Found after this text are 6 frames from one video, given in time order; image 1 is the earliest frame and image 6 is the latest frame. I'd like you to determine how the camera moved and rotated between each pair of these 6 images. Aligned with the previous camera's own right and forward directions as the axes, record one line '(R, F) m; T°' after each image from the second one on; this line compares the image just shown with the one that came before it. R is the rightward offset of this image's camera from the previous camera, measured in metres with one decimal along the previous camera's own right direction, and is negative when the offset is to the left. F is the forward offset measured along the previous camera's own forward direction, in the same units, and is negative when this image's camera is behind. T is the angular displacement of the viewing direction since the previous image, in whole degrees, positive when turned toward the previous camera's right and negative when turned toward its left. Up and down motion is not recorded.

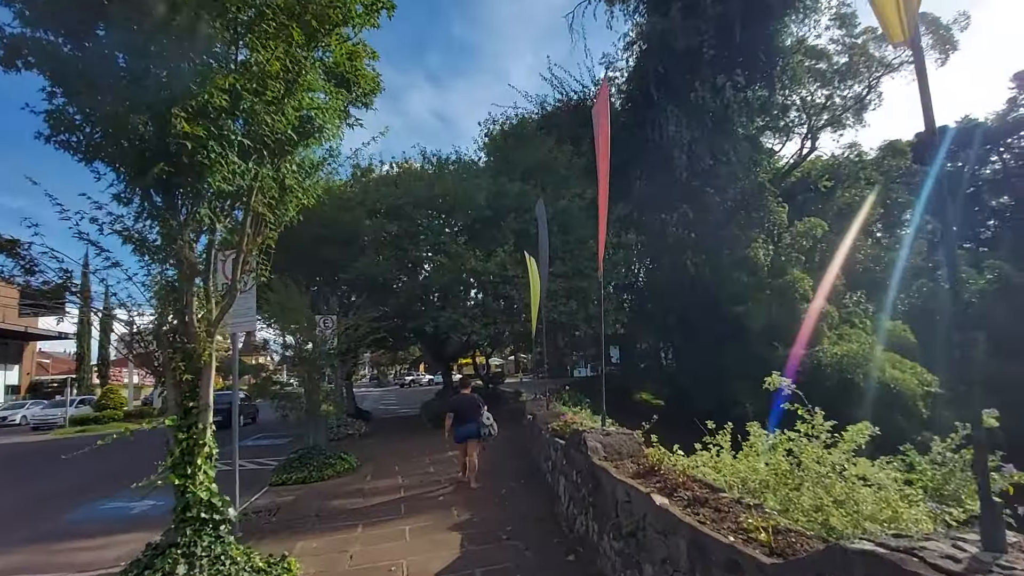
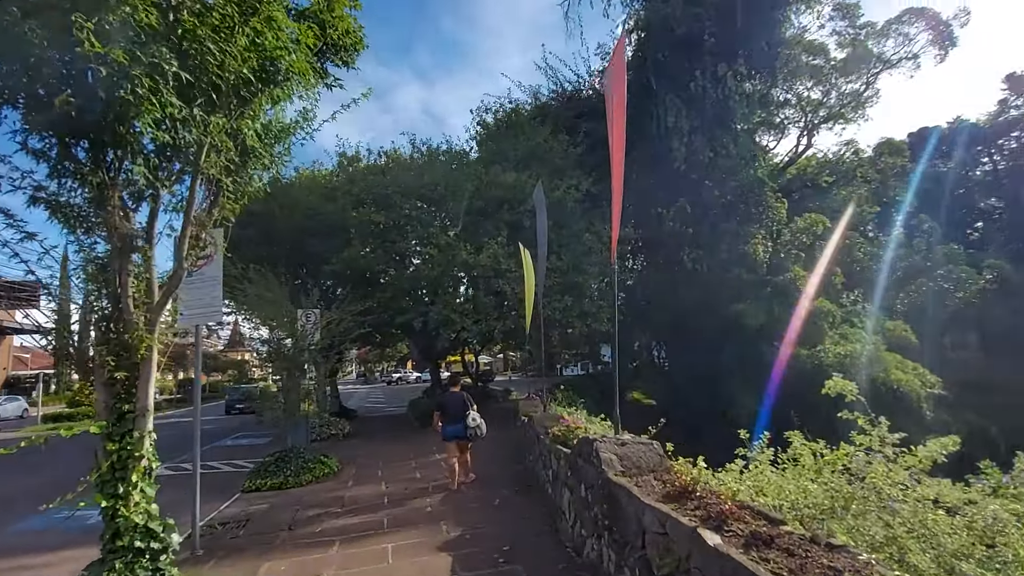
(-0.1, +0.7) m; +1°
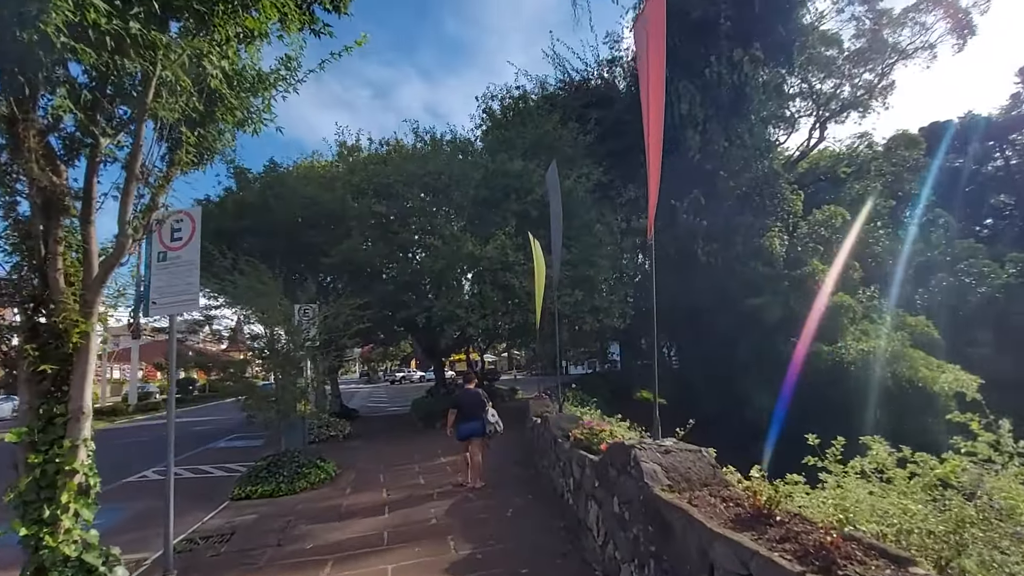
(-0.1, +0.7) m; 0°
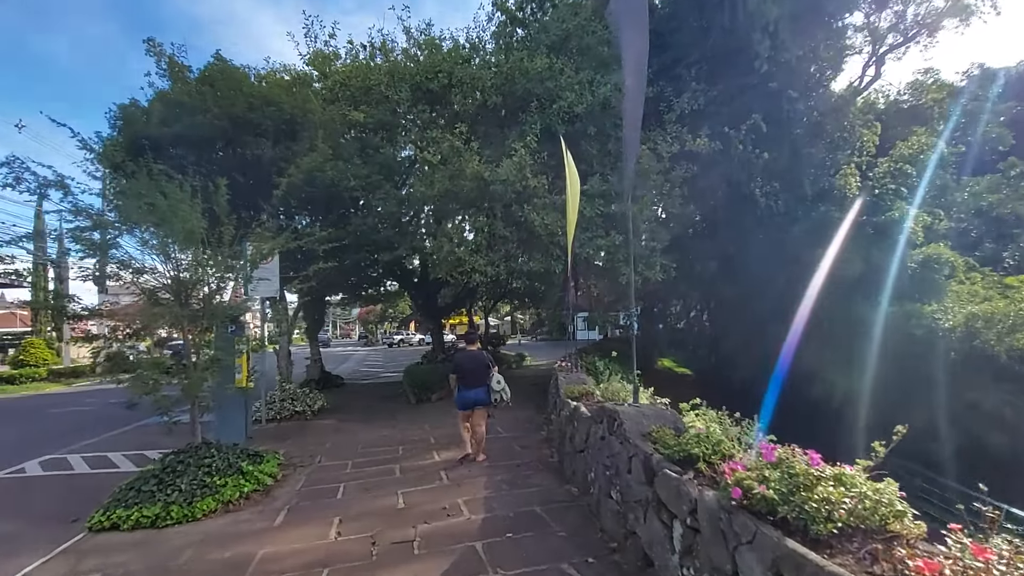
(-0.4, +3.4) m; 0°
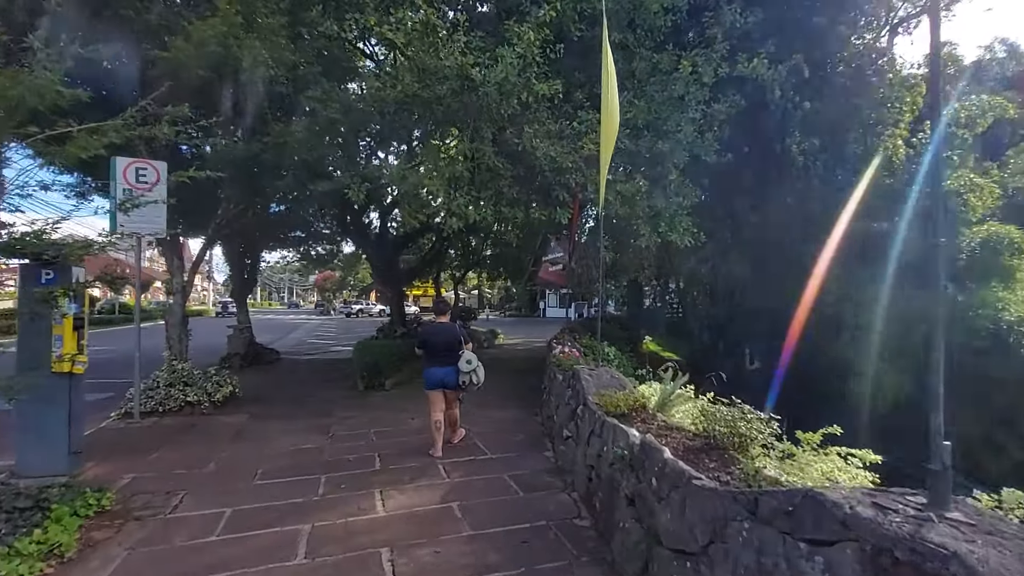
(-0.4, +3.0) m; +4°
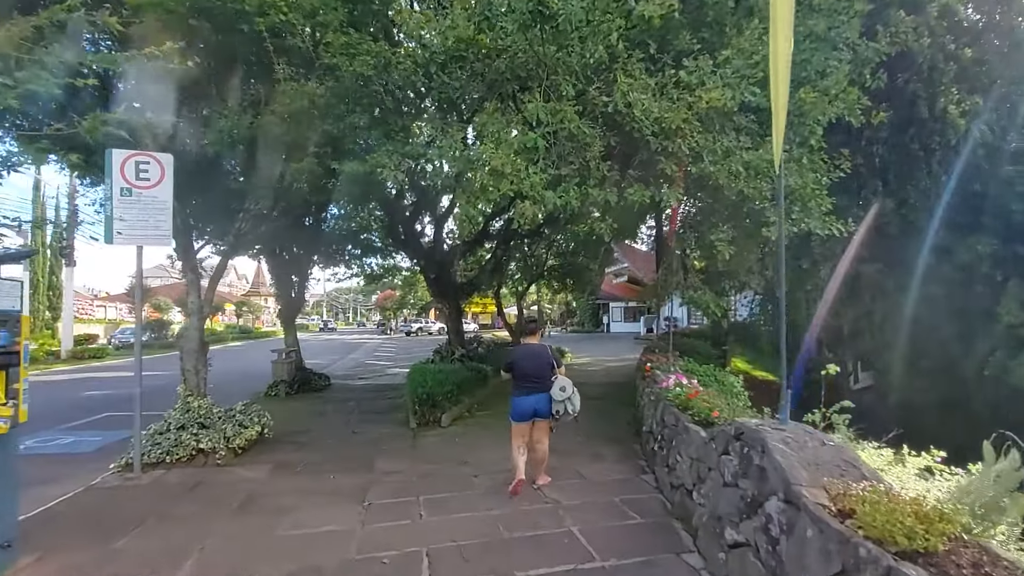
(-0.4, +2.0) m; -7°
